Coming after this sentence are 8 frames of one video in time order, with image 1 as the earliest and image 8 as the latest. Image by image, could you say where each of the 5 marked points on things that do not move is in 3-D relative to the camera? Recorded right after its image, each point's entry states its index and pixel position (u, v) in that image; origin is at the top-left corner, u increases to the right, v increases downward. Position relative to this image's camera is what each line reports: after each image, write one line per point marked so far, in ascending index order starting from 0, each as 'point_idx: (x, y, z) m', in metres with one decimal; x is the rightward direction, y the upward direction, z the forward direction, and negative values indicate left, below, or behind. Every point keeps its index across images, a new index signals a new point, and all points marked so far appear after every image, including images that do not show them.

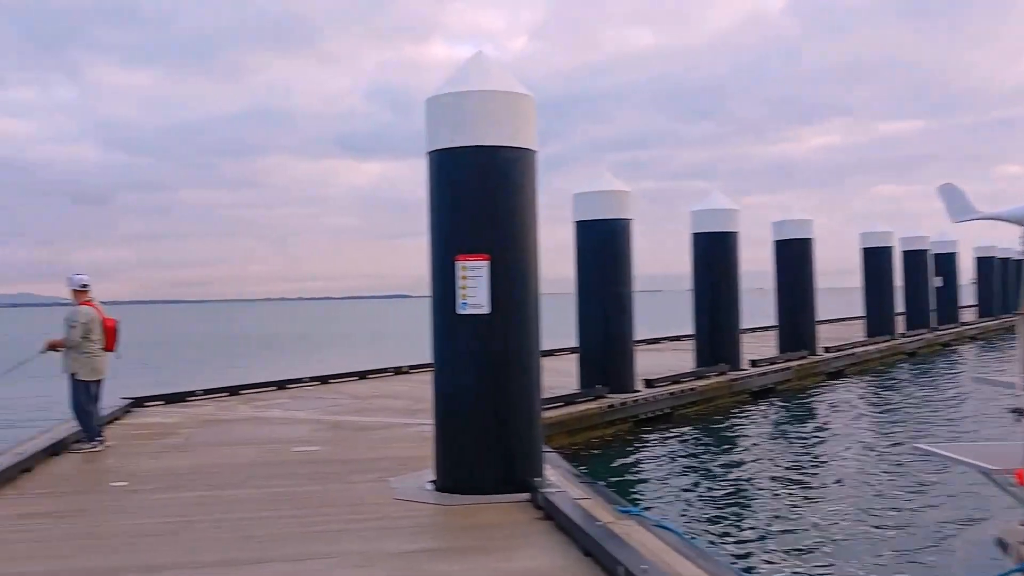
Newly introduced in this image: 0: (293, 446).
0: (-1.9, -1.4, +8.2) m
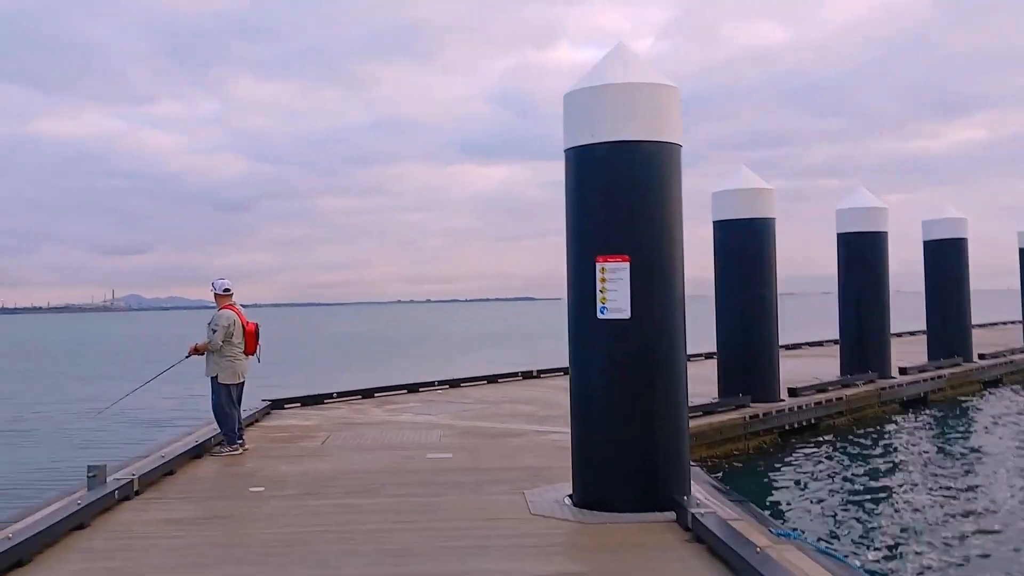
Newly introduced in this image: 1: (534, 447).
0: (-0.7, -1.4, +8.0) m
1: (+0.2, -1.4, +8.3) m
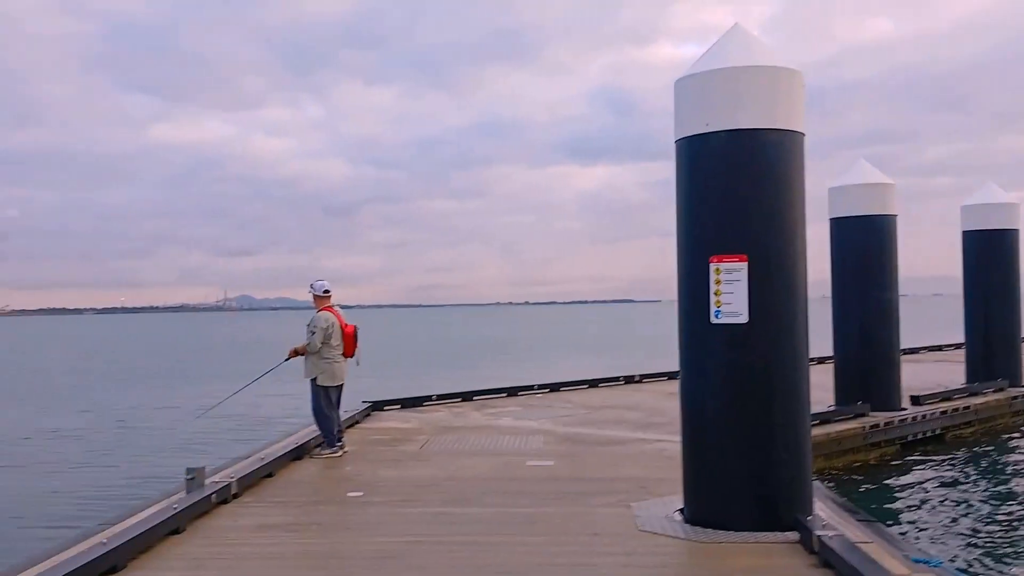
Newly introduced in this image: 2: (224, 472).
0: (+0.1, -1.4, +7.7) m
1: (+1.1, -1.4, +7.9) m
2: (-2.1, -1.3, +6.7) m
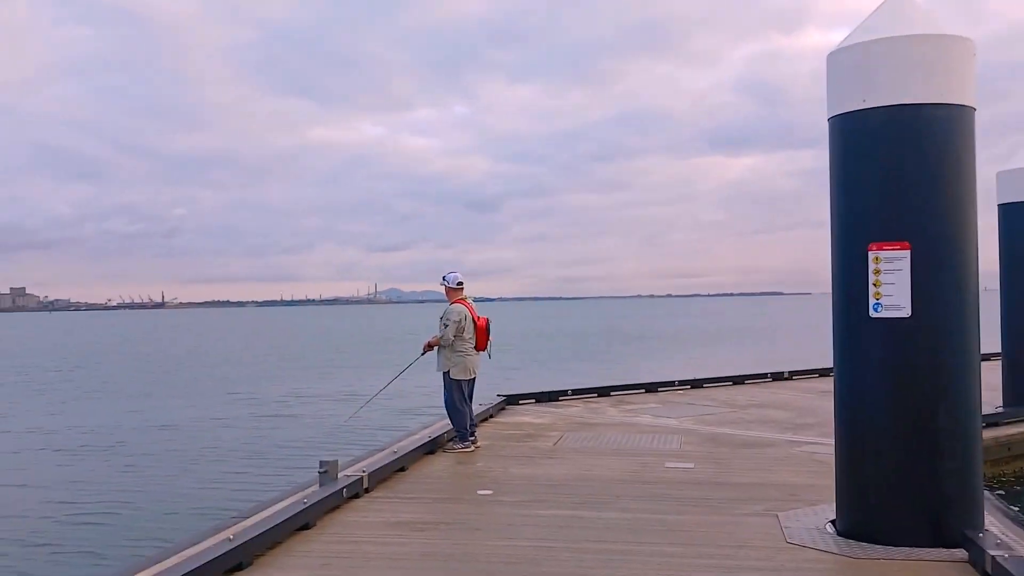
0: (+1.2, -1.4, +7.4) m
1: (+2.2, -1.4, +7.4) m
2: (-1.1, -1.3, +6.6) m
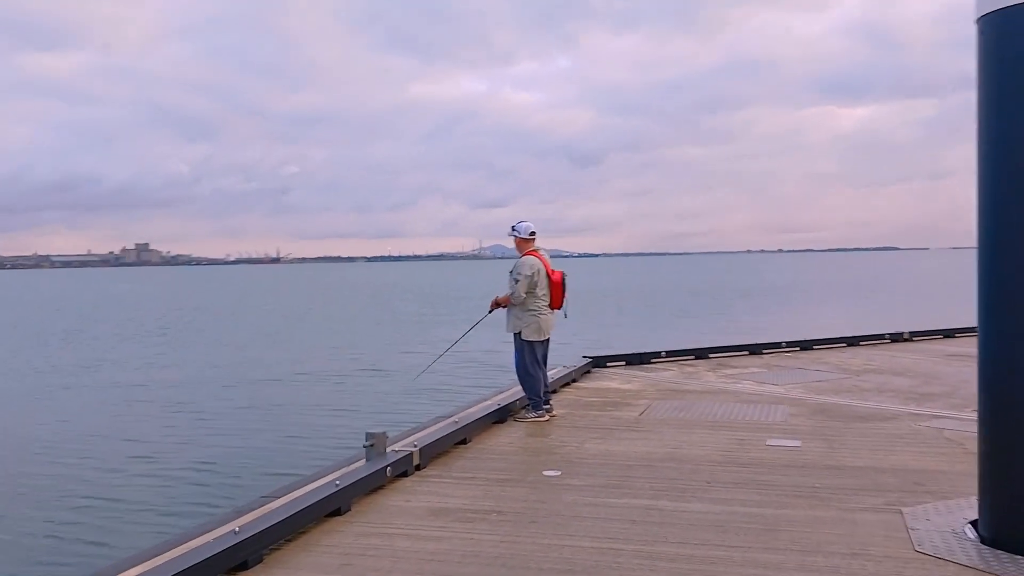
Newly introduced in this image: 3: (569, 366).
0: (+1.8, -1.0, +6.4) m
1: (+2.7, -1.0, +6.3) m
2: (-0.6, -1.0, +5.9) m
3: (+0.6, -0.8, +9.6) m
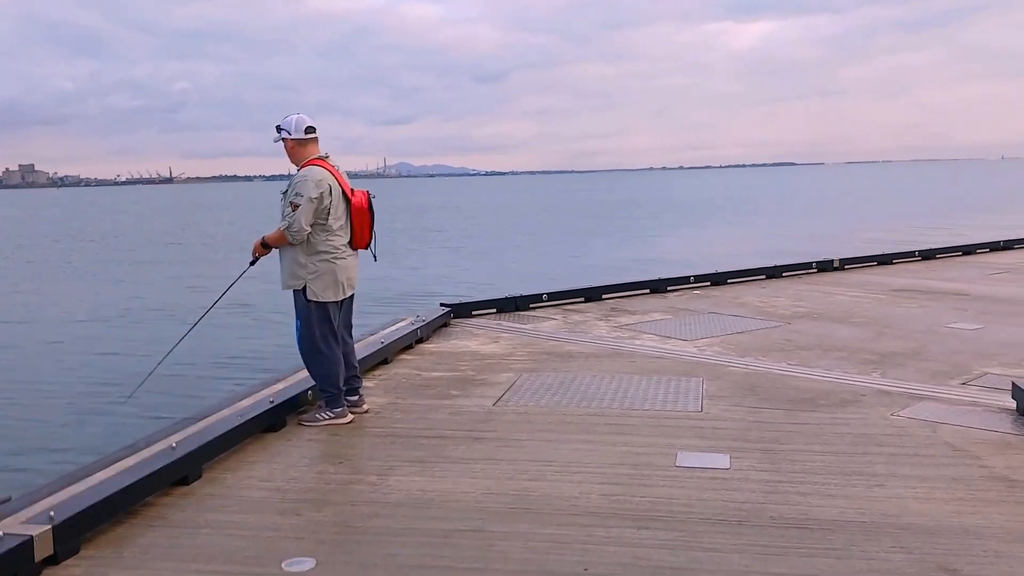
0: (+0.8, -0.7, +4.2) m
1: (+1.7, -0.7, +4.1) m
2: (-1.6, -0.7, +3.4) m
3: (-0.8, -0.2, +7.2) m
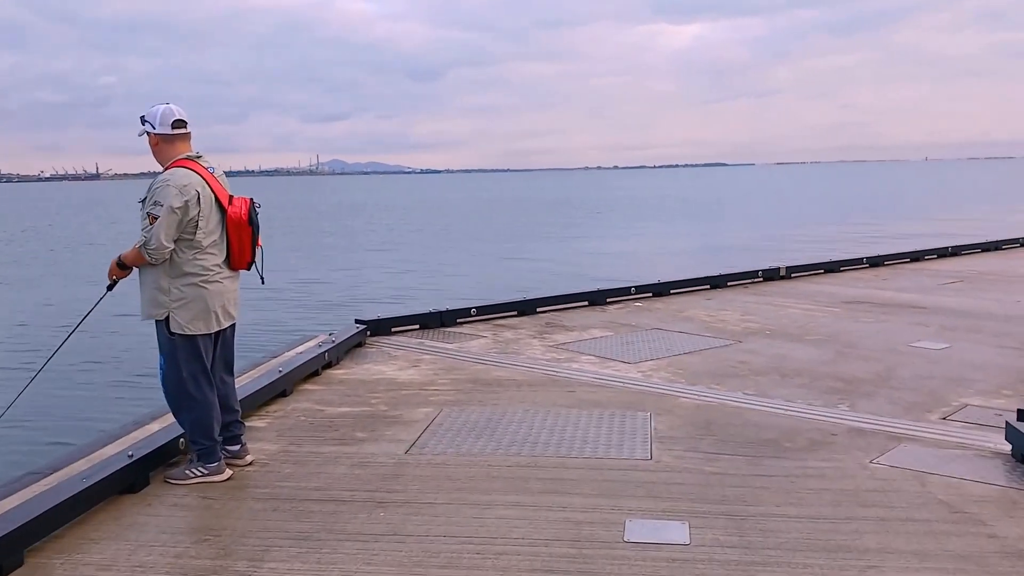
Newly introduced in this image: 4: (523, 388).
0: (+0.4, -0.8, +3.4) m
1: (+1.4, -0.8, +3.5) m
2: (-1.9, -0.8, +2.5) m
3: (-1.3, -0.4, +6.3) m
4: (+0.1, -0.6, +5.4) m
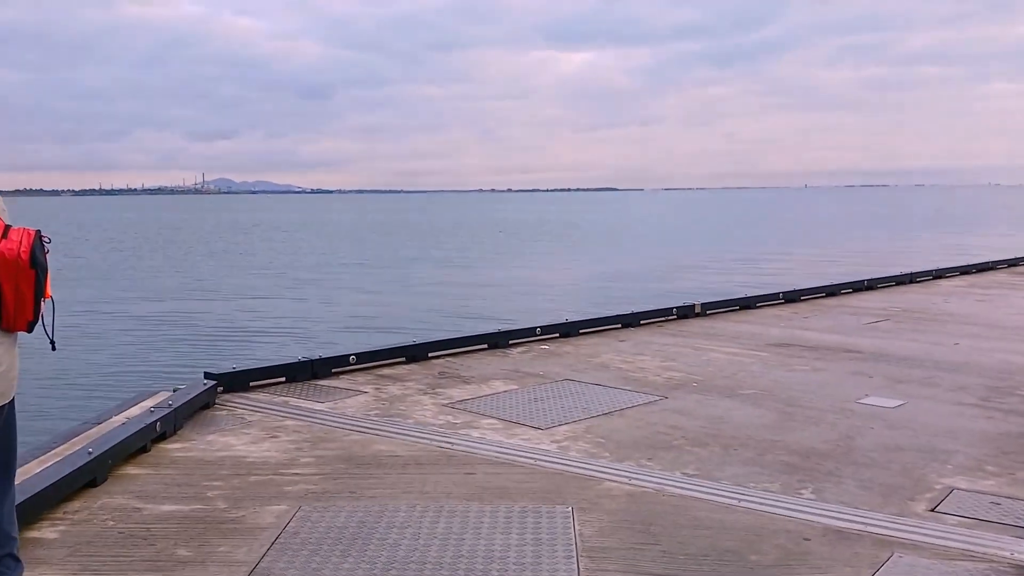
0: (+0.1, -1.0, +2.4) m
1: (+1.1, -1.0, +2.5) m
2: (-2.1, -1.0, +1.2) m
3: (-1.9, -0.6, +5.0) m
4: (-0.5, -0.8, +4.3) m
